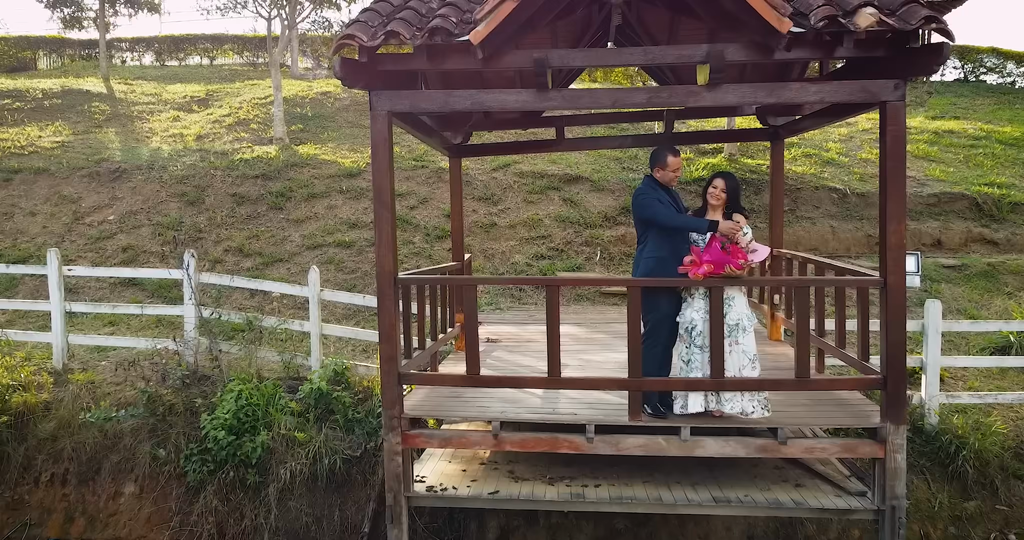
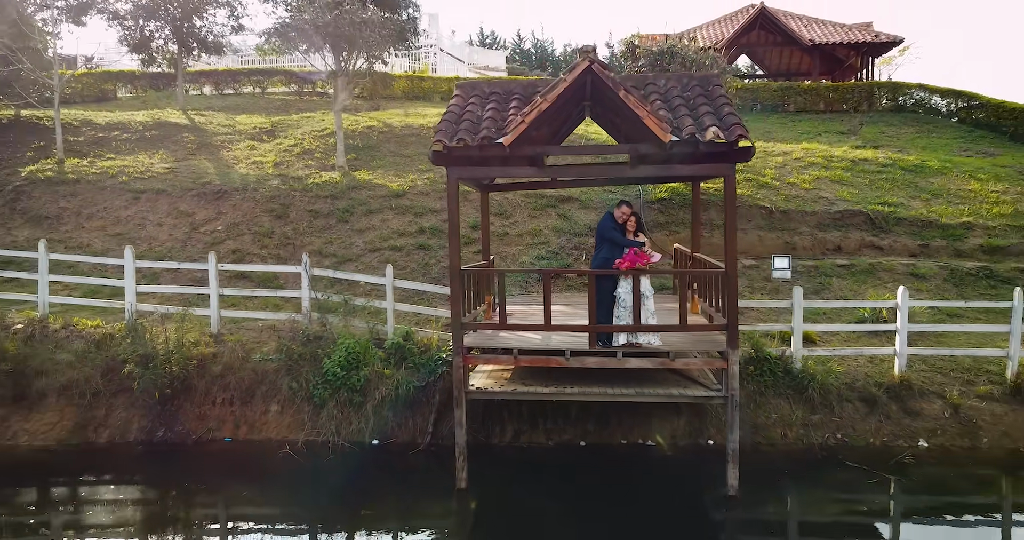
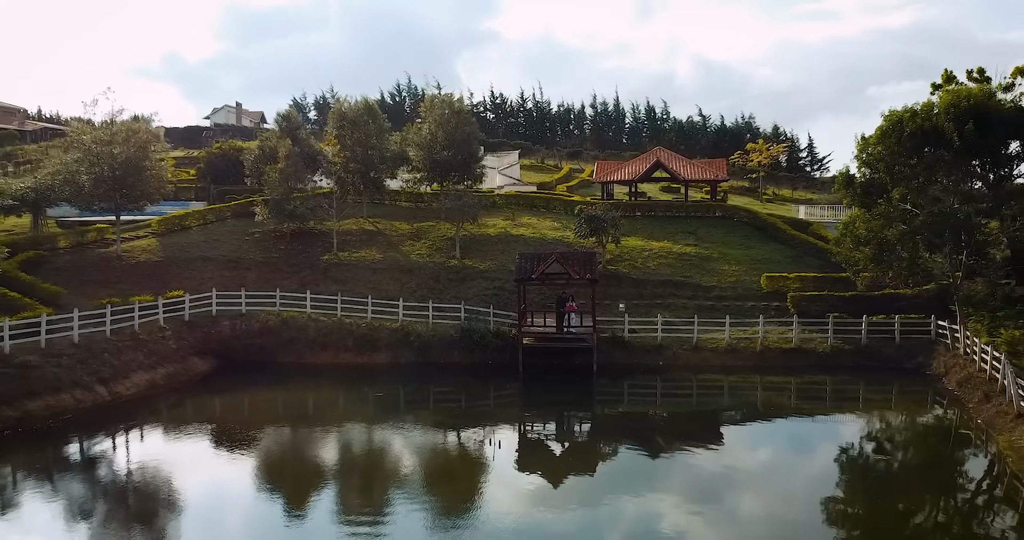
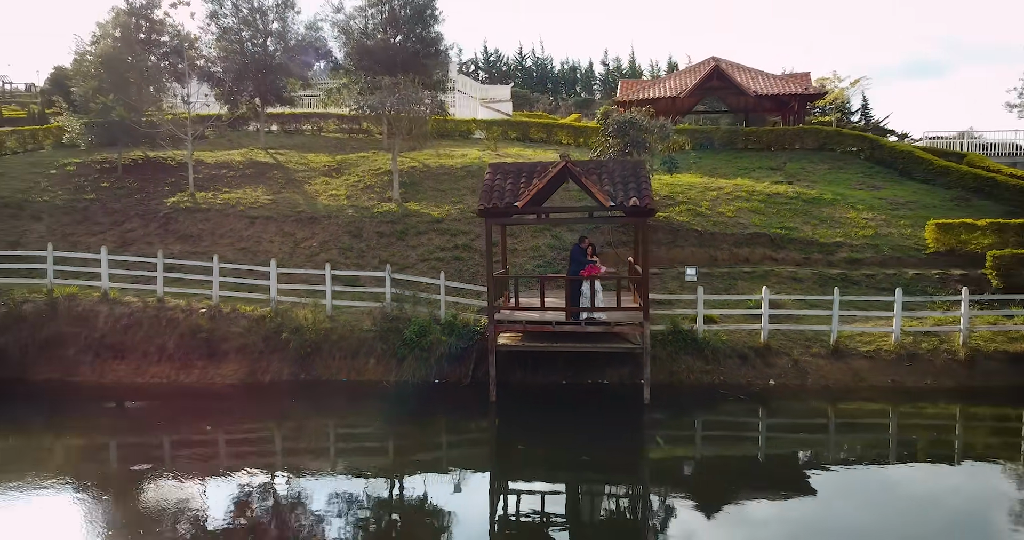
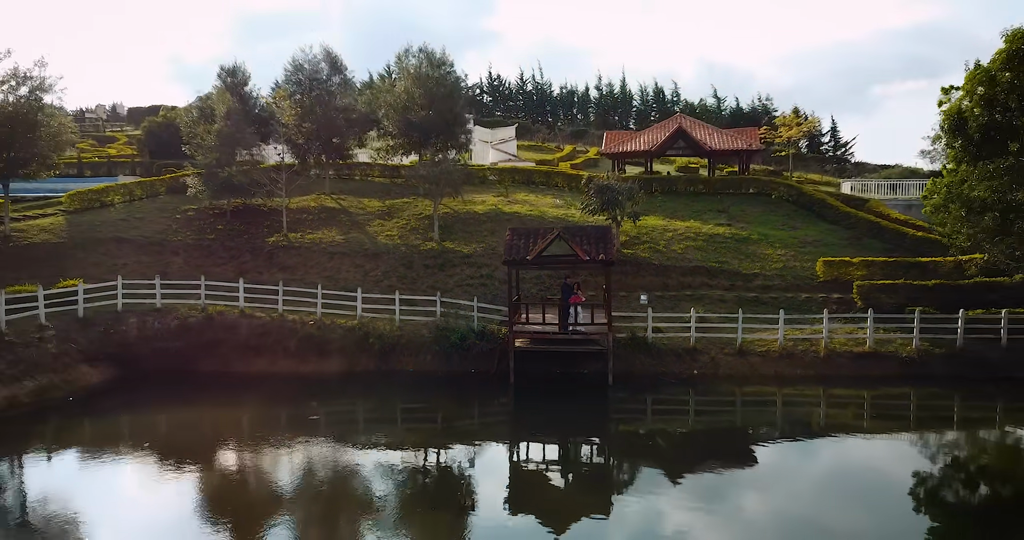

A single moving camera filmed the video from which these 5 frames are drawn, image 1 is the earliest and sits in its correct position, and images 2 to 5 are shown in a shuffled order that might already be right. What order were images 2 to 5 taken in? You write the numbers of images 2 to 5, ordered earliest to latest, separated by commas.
2, 4, 5, 3
